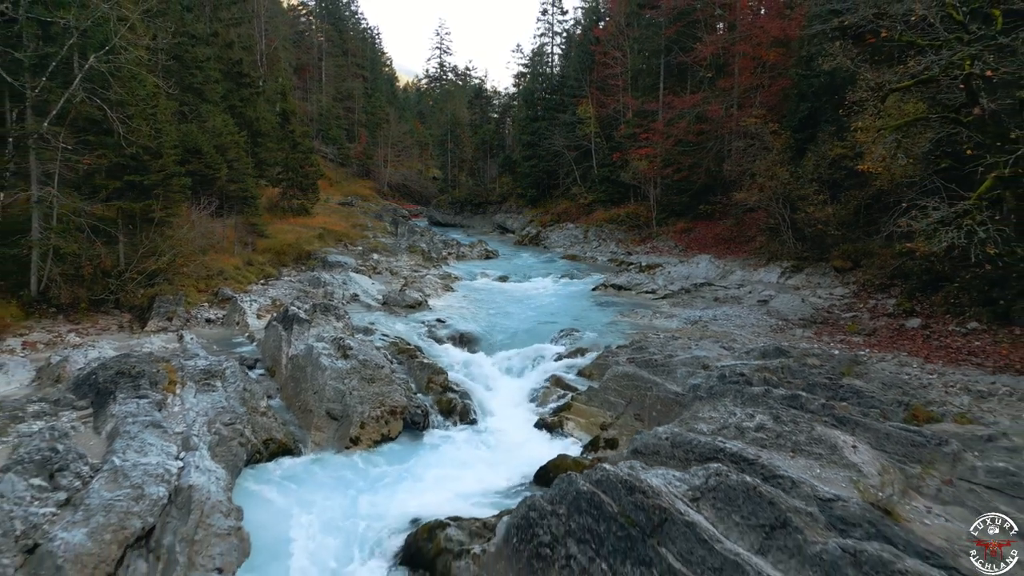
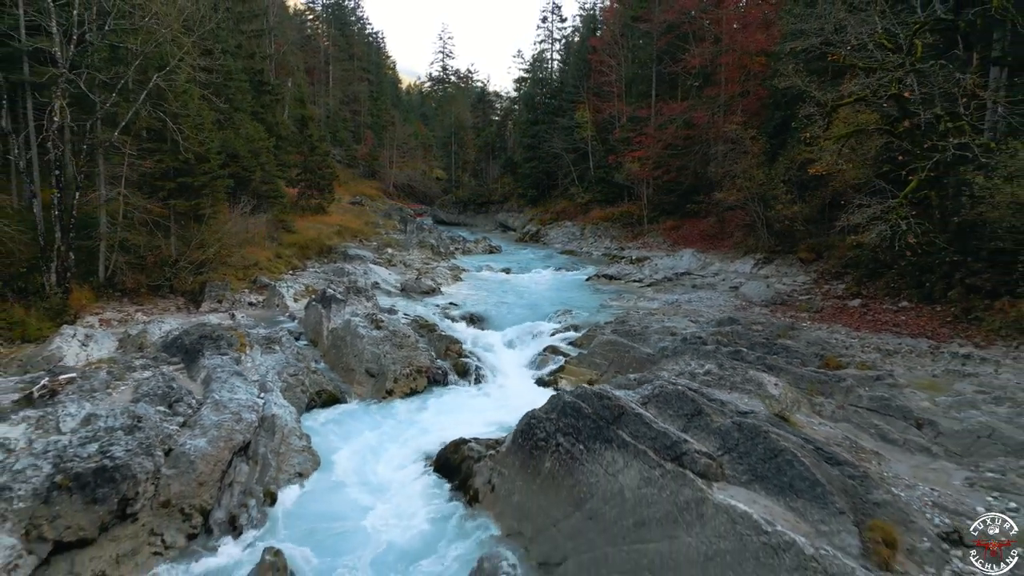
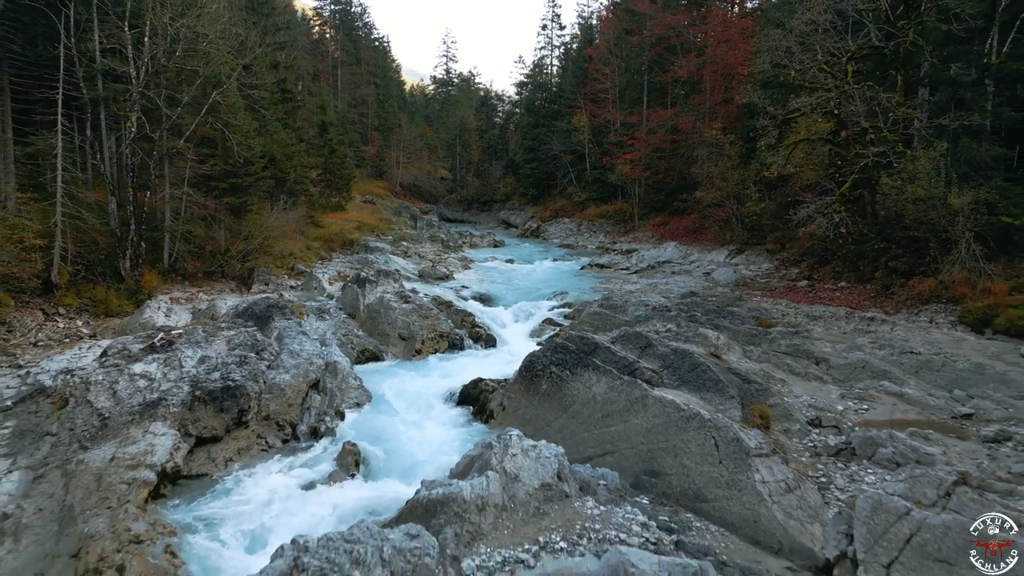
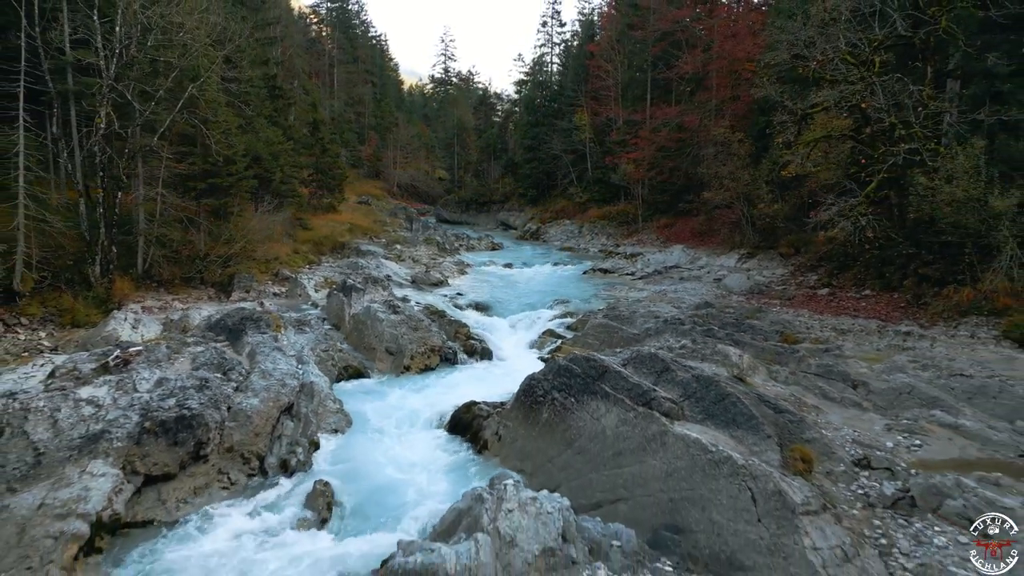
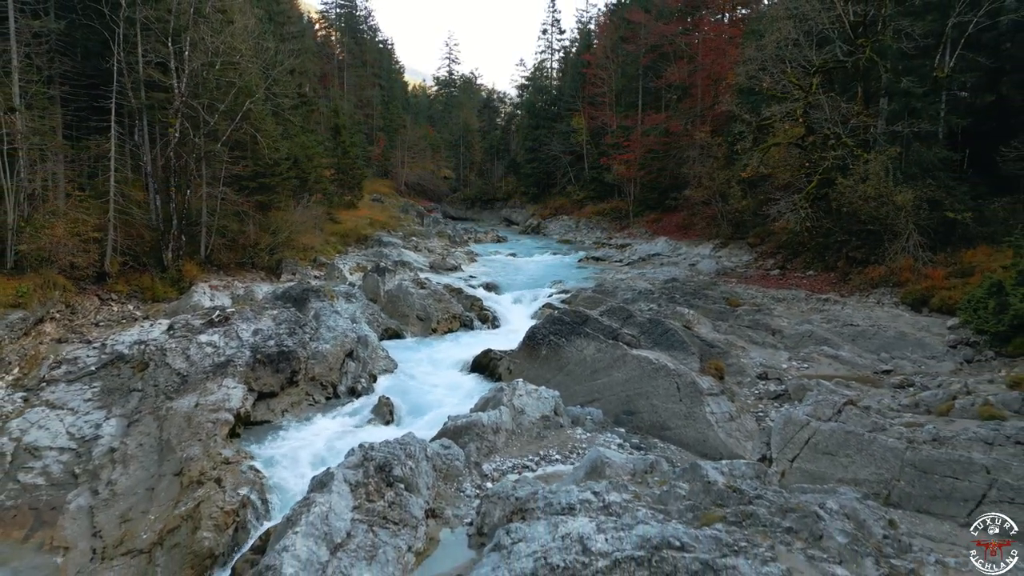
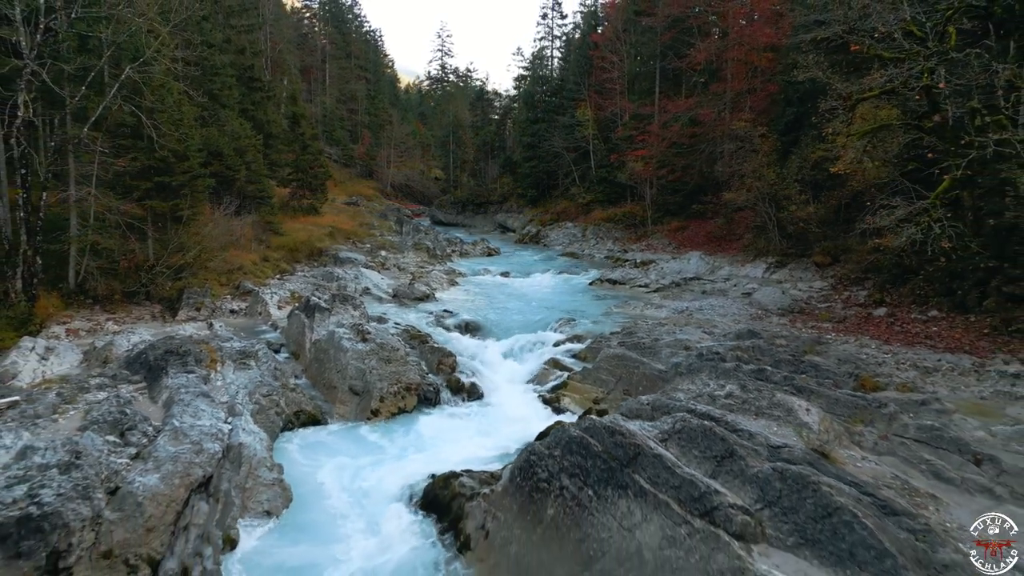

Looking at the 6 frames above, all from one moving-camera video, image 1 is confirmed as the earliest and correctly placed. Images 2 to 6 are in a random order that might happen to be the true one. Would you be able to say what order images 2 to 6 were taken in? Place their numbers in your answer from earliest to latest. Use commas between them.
6, 2, 4, 3, 5
